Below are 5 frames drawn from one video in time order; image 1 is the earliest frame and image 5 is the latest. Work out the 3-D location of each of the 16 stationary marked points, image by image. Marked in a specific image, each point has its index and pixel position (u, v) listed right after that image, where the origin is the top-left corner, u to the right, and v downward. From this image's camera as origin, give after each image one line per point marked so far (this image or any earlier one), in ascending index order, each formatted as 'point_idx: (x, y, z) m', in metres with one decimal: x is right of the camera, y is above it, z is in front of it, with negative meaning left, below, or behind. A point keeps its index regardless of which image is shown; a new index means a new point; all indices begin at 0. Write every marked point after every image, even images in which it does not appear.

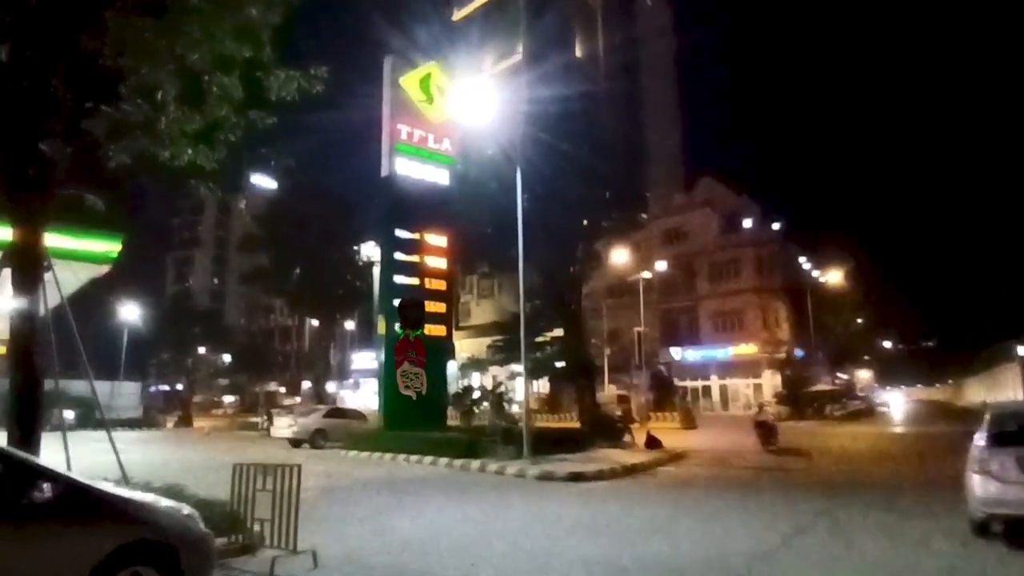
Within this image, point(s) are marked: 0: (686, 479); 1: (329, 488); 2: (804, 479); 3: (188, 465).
0: (+3.3, -3.5, +16.1) m
1: (-3.0, -3.4, +14.6) m
2: (+5.7, -3.7, +16.9) m
3: (-7.0, -3.8, +18.9) m
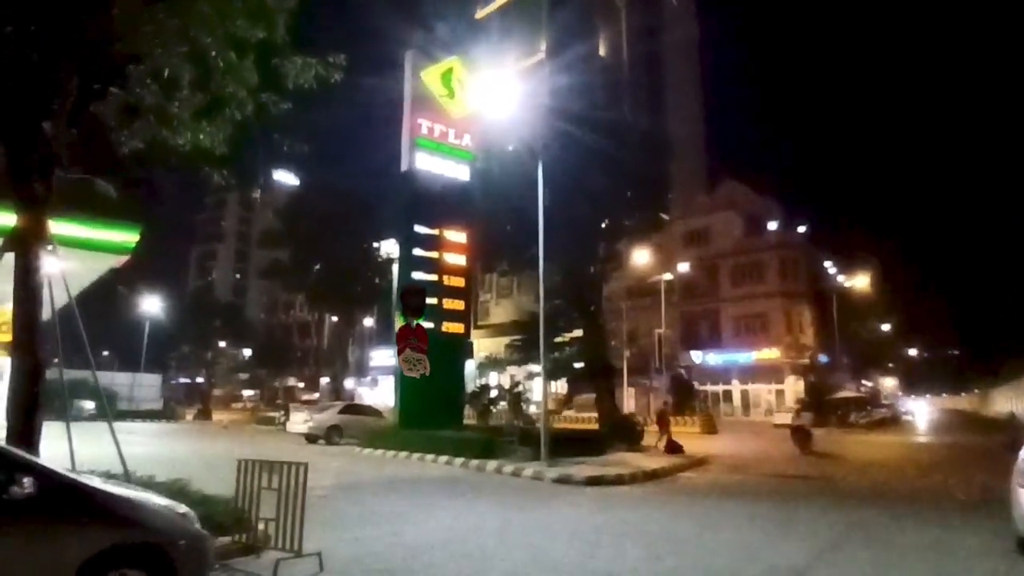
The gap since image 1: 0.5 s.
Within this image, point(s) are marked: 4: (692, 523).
0: (+3.6, -3.6, +15.7) m
1: (-2.8, -3.3, +14.3) m
2: (+6.0, -3.8, +16.4) m
3: (-6.7, -3.7, +18.8) m
4: (+2.4, -3.1, +11.5) m
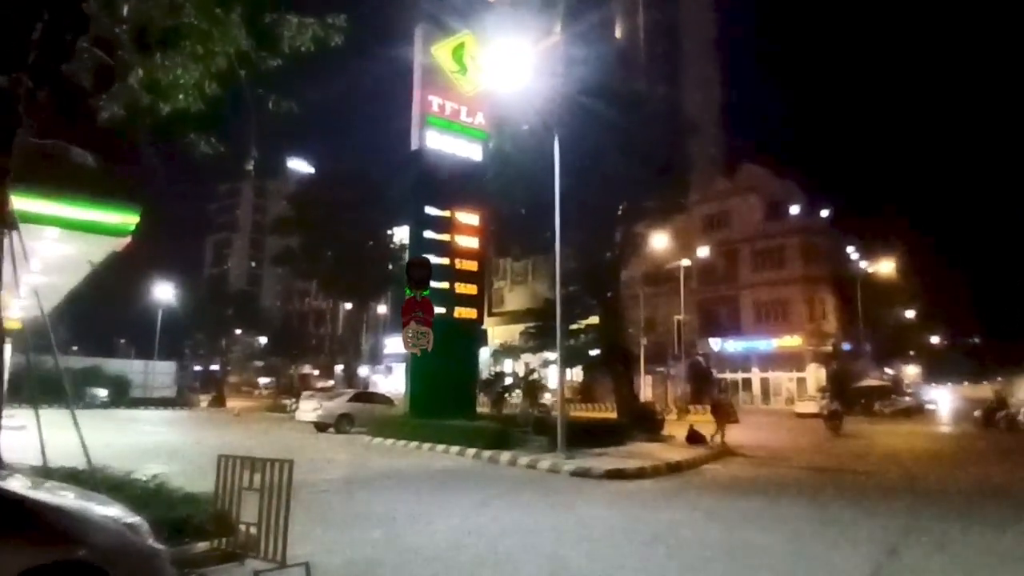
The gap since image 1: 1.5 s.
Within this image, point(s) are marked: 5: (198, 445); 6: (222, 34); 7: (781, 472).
0: (+3.8, -3.3, +14.9) m
1: (-2.6, -3.0, +13.6) m
2: (+6.3, -3.5, +15.6) m
3: (-6.4, -3.3, +18.1) m
4: (+2.6, -2.9, +10.7) m
5: (-7.0, -3.5, +19.5) m
6: (-2.7, +2.3, +8.1) m
7: (+5.0, -3.4, +16.3) m
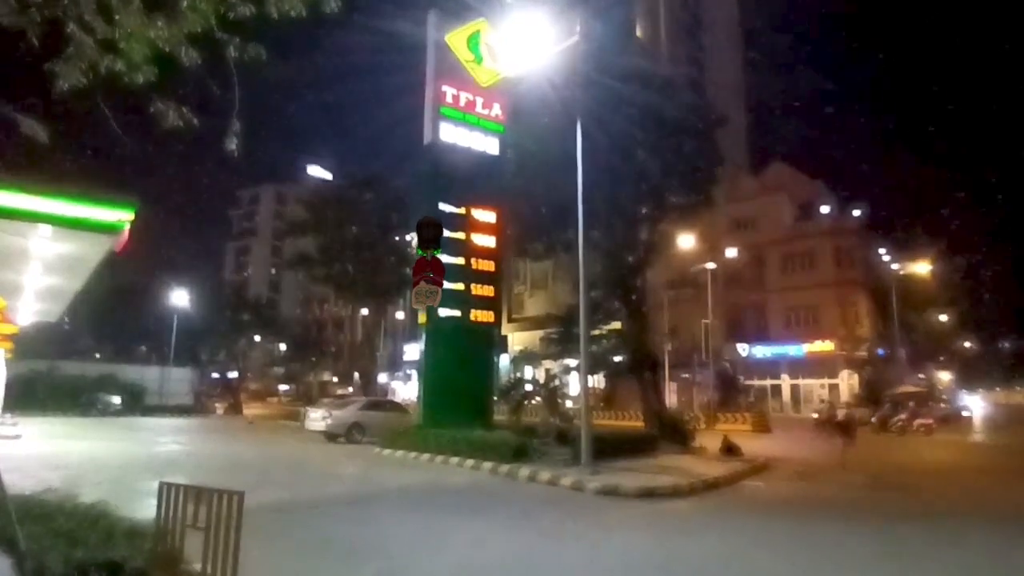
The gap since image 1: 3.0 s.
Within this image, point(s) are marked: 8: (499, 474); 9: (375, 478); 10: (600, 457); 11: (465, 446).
0: (+4.1, -3.2, +13.5) m
1: (-2.3, -3.0, +12.4) m
2: (+6.6, -3.4, +14.2) m
3: (-6.0, -3.3, +17.0) m
4: (+2.8, -2.8, +9.3) m
5: (-6.6, -3.5, +18.4) m
6: (-2.5, +2.4, +6.9) m
7: (+5.4, -3.4, +14.9) m
8: (-0.2, -3.4, +16.0) m
9: (-2.3, -3.2, +14.8) m
10: (+1.8, -3.5, +18.4) m
11: (-1.0, -3.4, +18.9) m
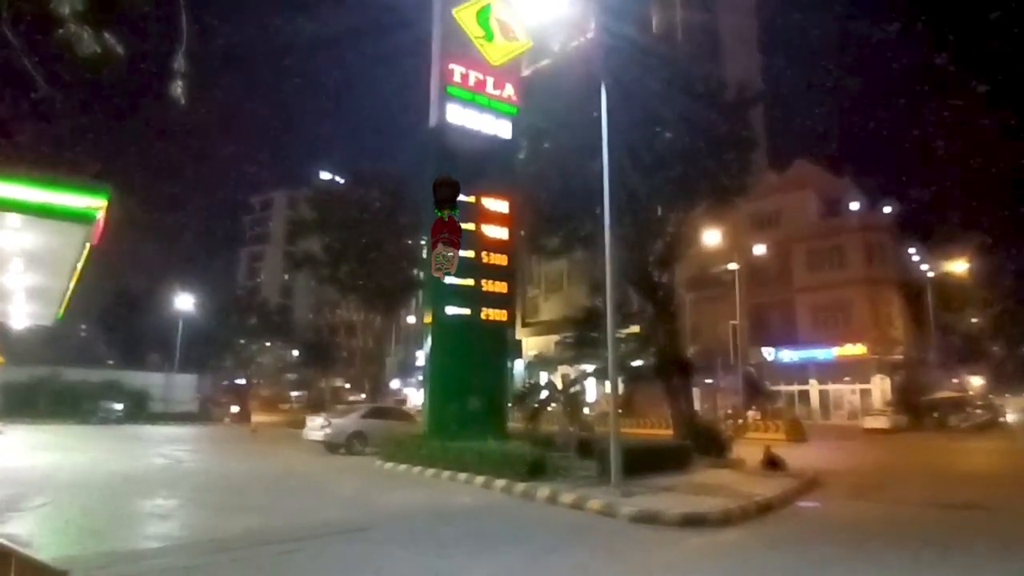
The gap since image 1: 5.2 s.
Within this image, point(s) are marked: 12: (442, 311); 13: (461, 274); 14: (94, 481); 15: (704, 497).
0: (+4.4, -3.1, +11.7) m
1: (-2.1, -2.8, +10.7) m
2: (+6.9, -3.3, +12.3) m
3: (-5.7, -3.3, +15.3) m
4: (+3.0, -2.6, +7.5) m
5: (-6.3, -3.4, +16.7) m
6: (-2.4, +2.6, +5.2) m
7: (+5.6, -3.3, +13.1) m
8: (0.0, -3.3, +14.2) m
9: (-2.1, -3.1, +13.0) m
10: (+2.1, -3.4, +16.6) m
11: (-0.7, -3.3, +17.1) m
12: (-1.6, -0.5, +19.9) m
13: (-1.1, +0.3, +19.4) m
14: (-6.6, -3.1, +14.2) m
15: (+2.7, -2.9, +12.6) m
